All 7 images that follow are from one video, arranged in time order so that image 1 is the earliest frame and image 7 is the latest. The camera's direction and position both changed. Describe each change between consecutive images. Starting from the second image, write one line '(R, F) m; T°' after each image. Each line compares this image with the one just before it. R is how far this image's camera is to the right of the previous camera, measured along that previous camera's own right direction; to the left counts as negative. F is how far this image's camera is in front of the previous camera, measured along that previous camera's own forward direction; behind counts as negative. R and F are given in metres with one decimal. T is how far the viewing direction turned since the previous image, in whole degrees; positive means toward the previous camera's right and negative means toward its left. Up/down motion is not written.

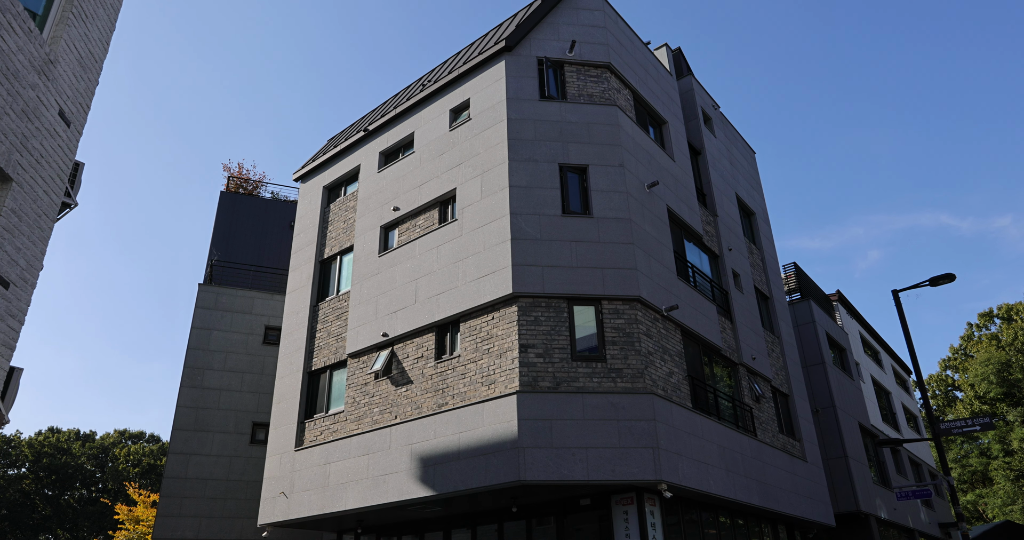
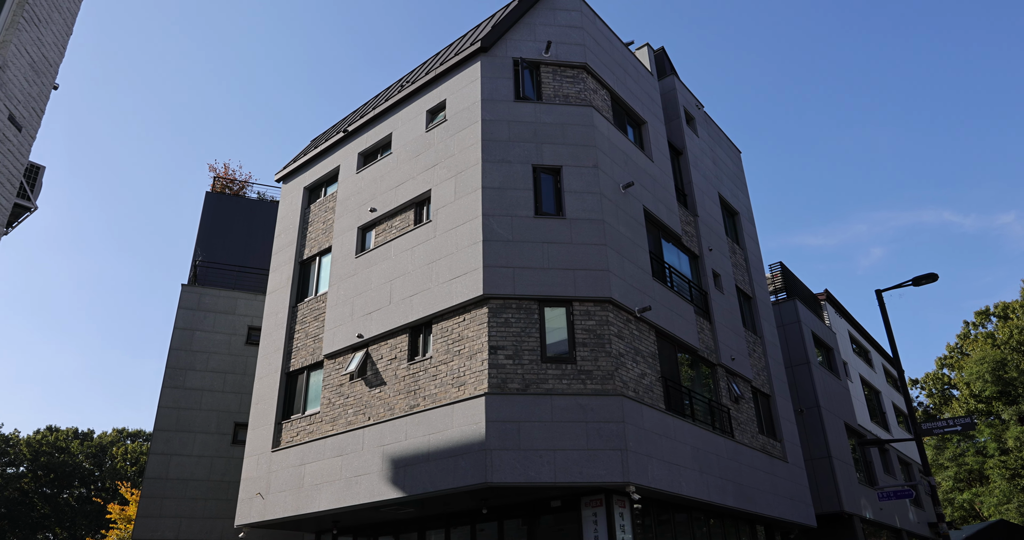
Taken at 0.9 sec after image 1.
(+0.6, 0.0) m; 0°
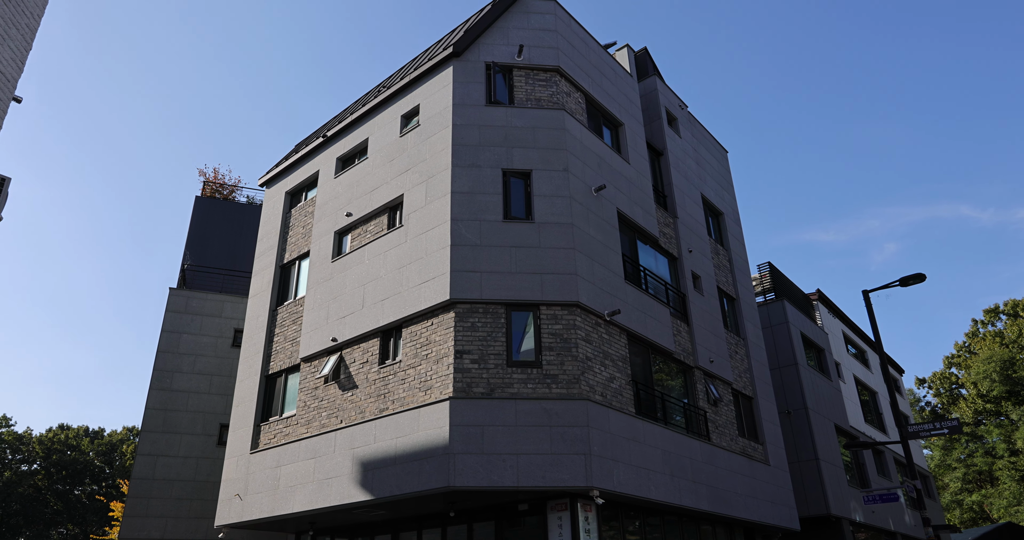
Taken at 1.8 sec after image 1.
(+0.9, -0.1) m; -1°
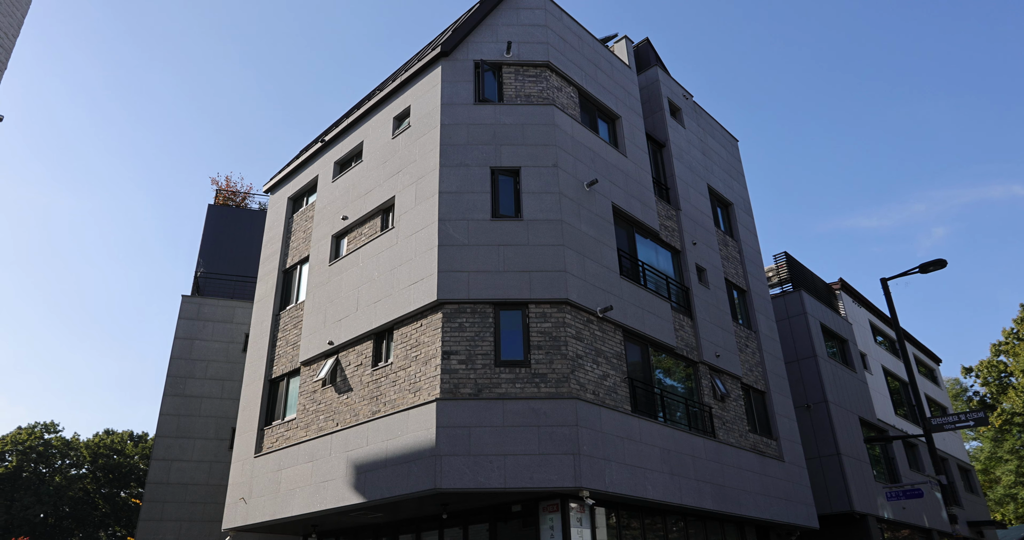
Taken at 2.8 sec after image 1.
(+1.0, +0.2) m; -3°
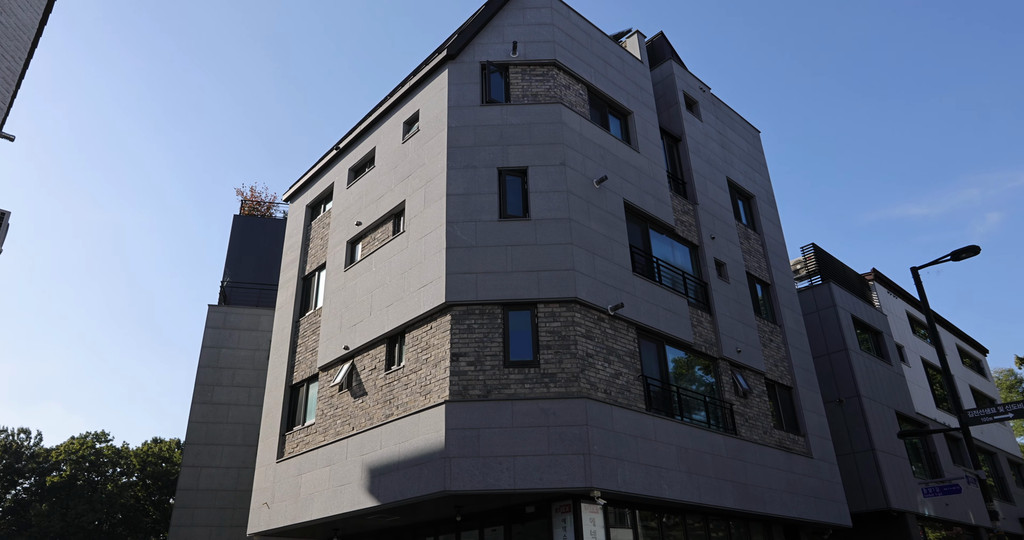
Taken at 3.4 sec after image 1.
(+0.6, +0.1) m; -3°
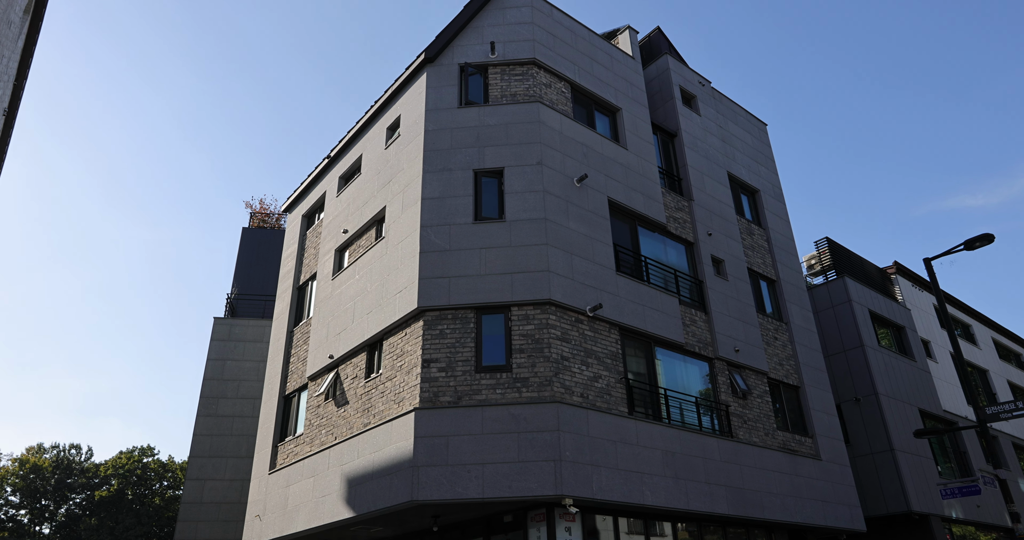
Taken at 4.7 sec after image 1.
(+1.4, +0.4) m; -3°
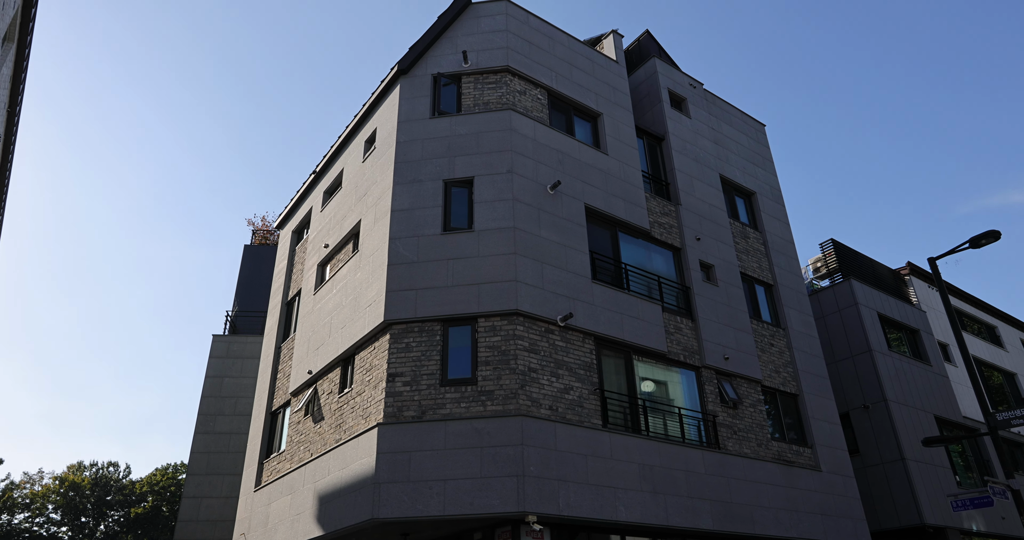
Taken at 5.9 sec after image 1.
(+1.3, +0.3) m; -3°
